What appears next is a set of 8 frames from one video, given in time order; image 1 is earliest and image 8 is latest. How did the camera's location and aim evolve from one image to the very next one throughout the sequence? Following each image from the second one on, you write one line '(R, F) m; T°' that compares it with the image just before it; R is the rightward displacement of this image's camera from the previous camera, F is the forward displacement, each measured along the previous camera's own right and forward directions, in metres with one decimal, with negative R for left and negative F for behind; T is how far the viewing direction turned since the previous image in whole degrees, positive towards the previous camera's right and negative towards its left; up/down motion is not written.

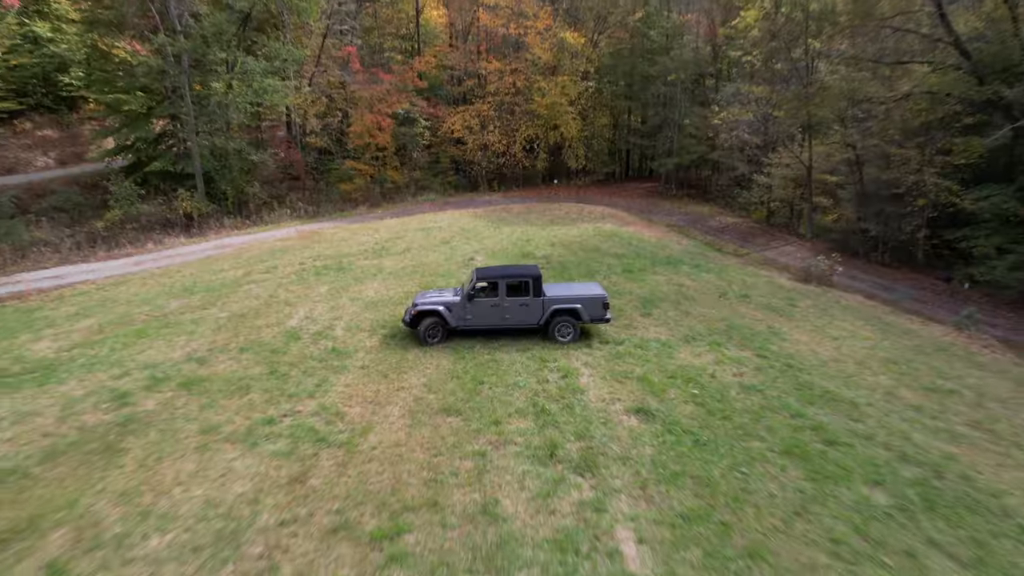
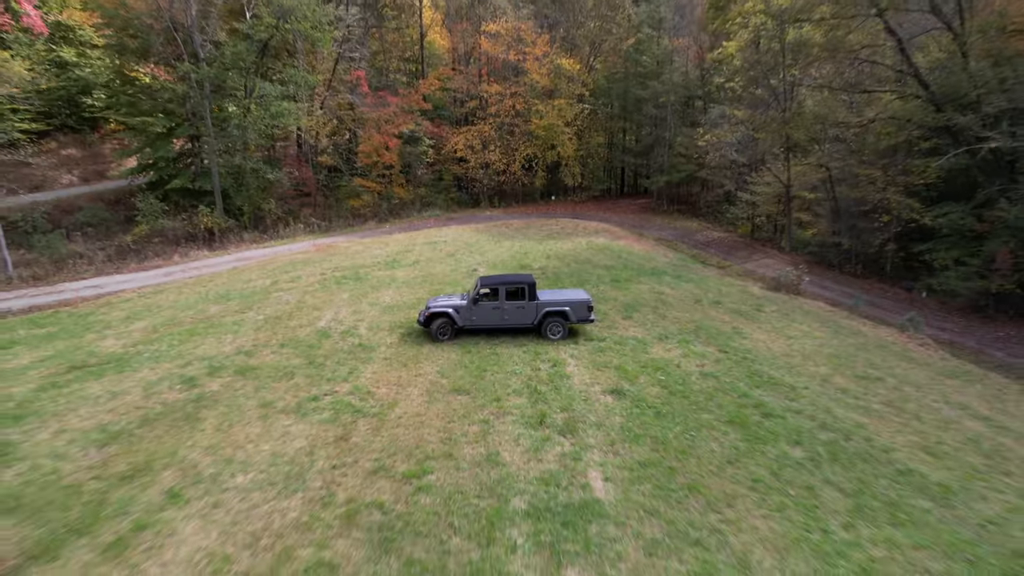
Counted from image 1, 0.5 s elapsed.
(0.0, -1.5) m; 0°
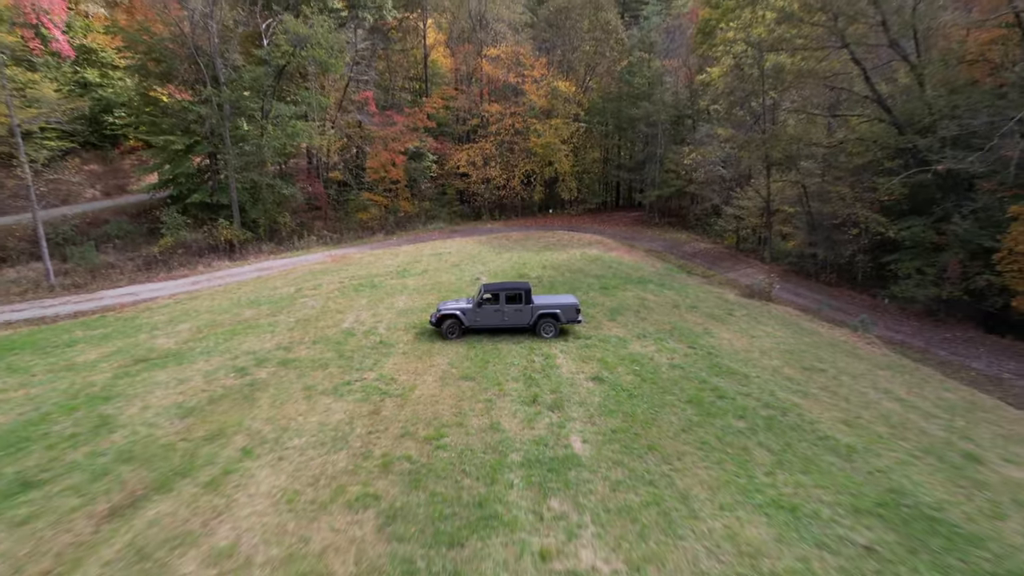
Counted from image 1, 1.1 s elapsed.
(0.0, -1.6) m; 0°
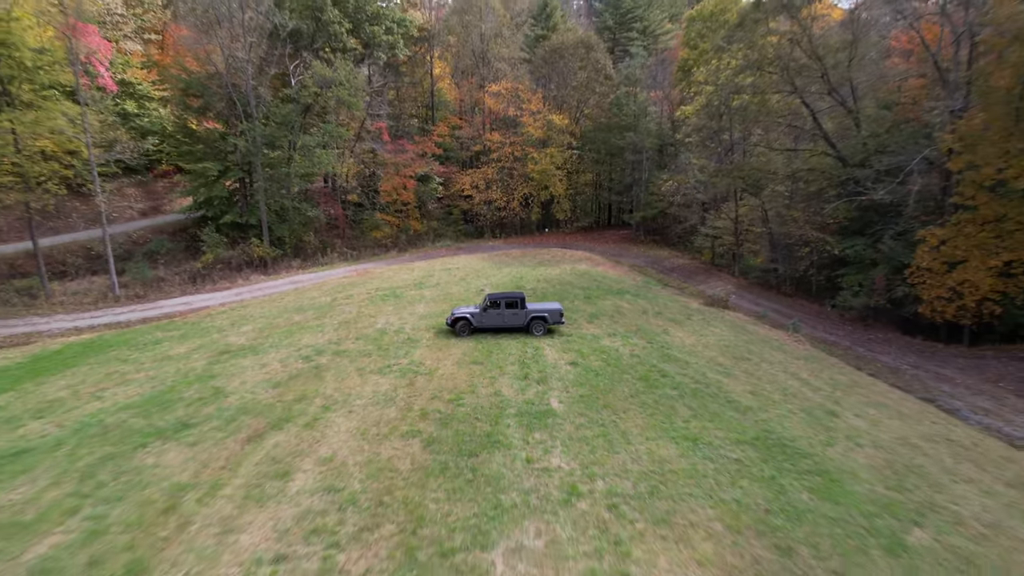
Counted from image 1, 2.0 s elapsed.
(+0.1, -3.2) m; 0°
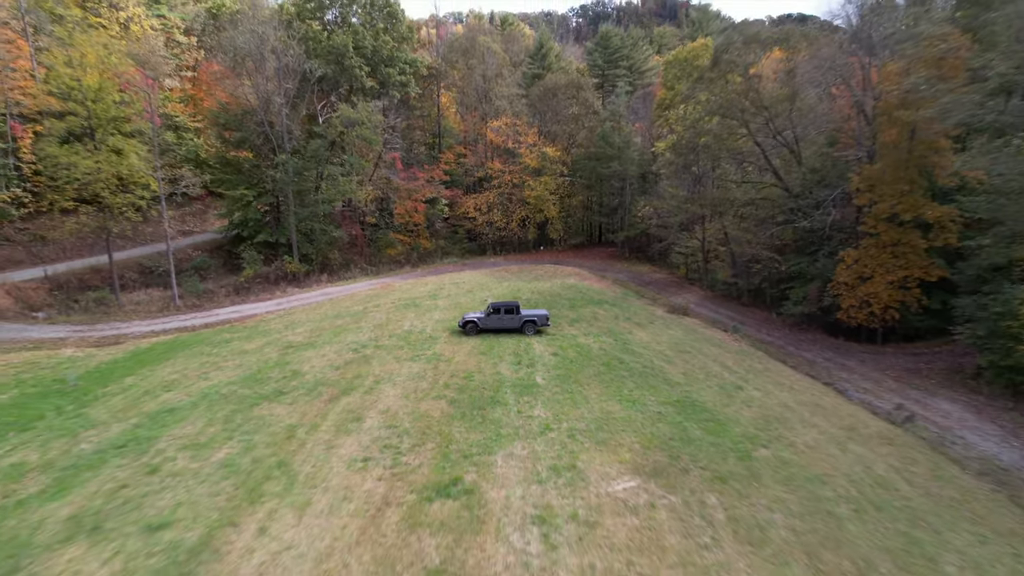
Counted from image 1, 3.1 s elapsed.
(+0.1, -4.3) m; 0°
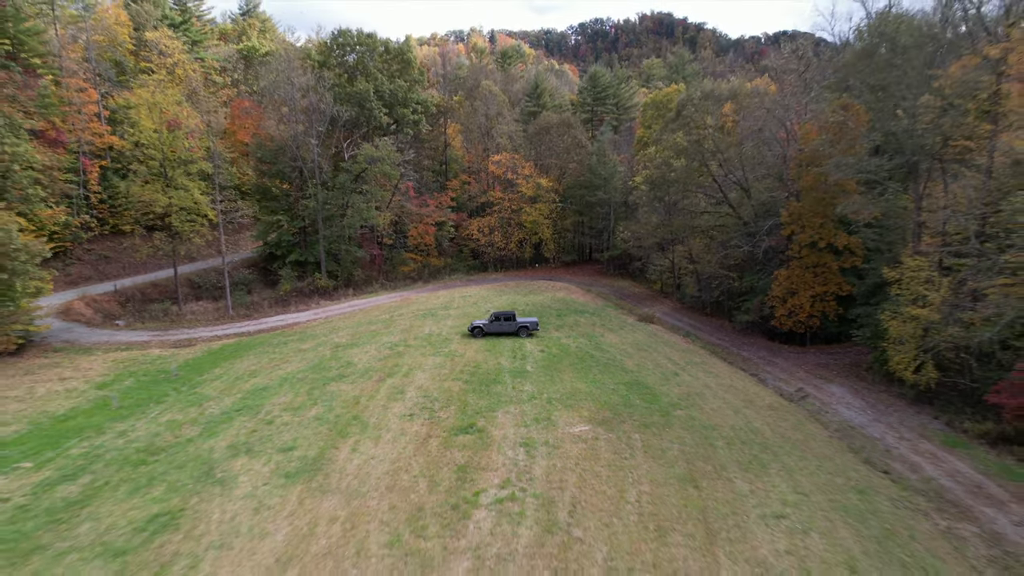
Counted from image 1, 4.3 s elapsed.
(+0.1, -5.3) m; 0°
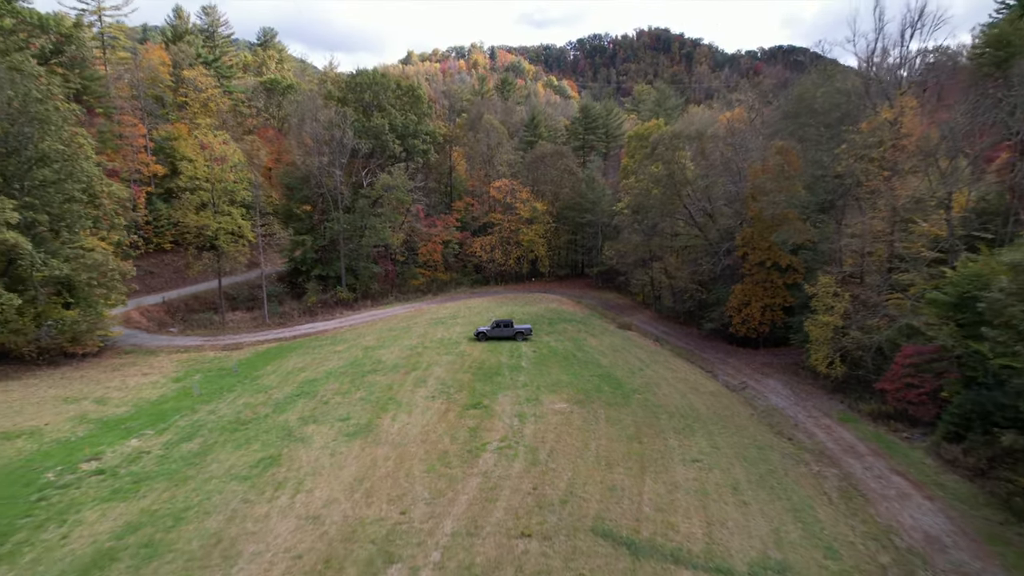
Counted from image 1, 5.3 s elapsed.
(+0.1, -5.0) m; 0°
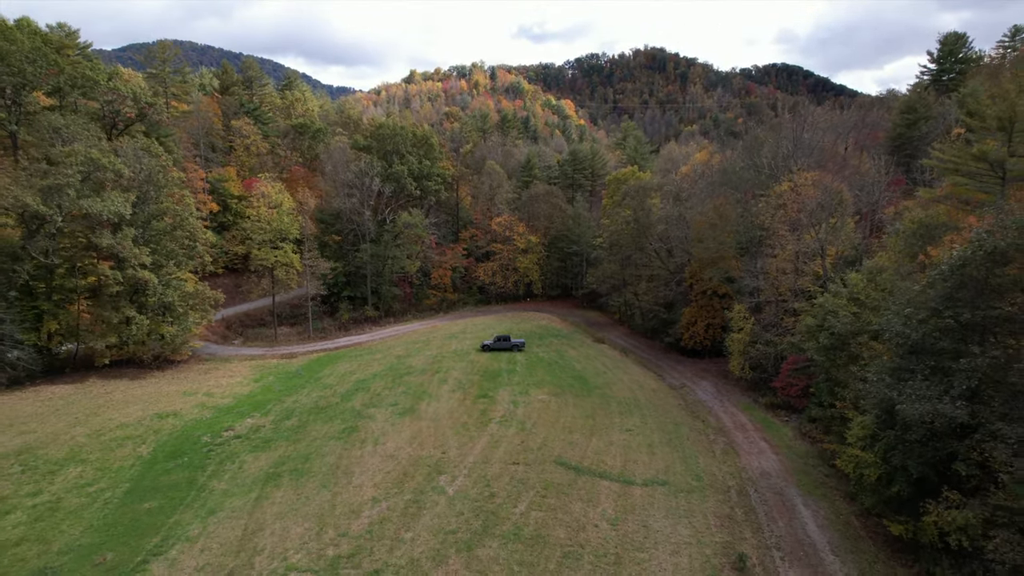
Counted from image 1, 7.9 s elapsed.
(+0.1, -8.5) m; 0°
